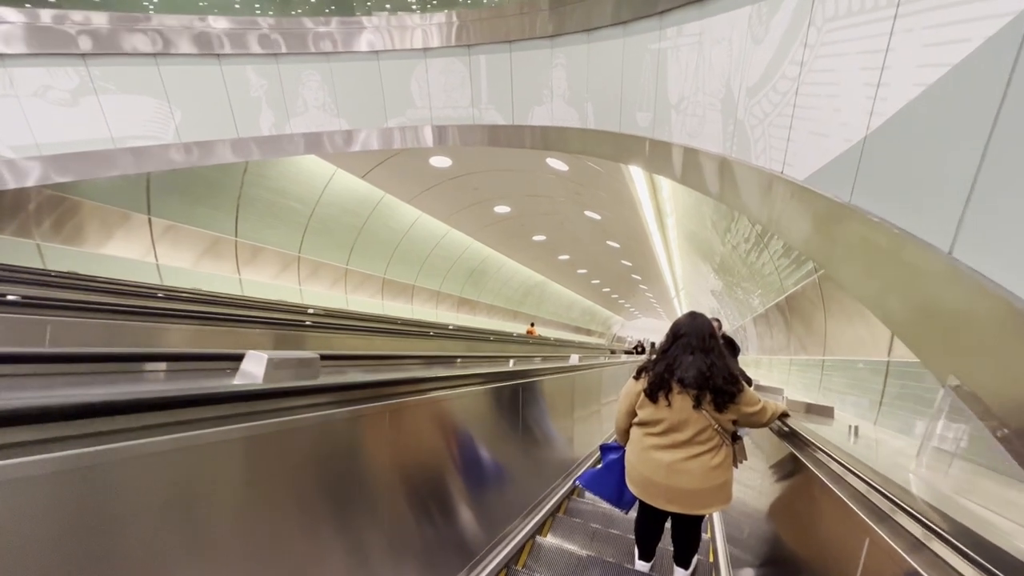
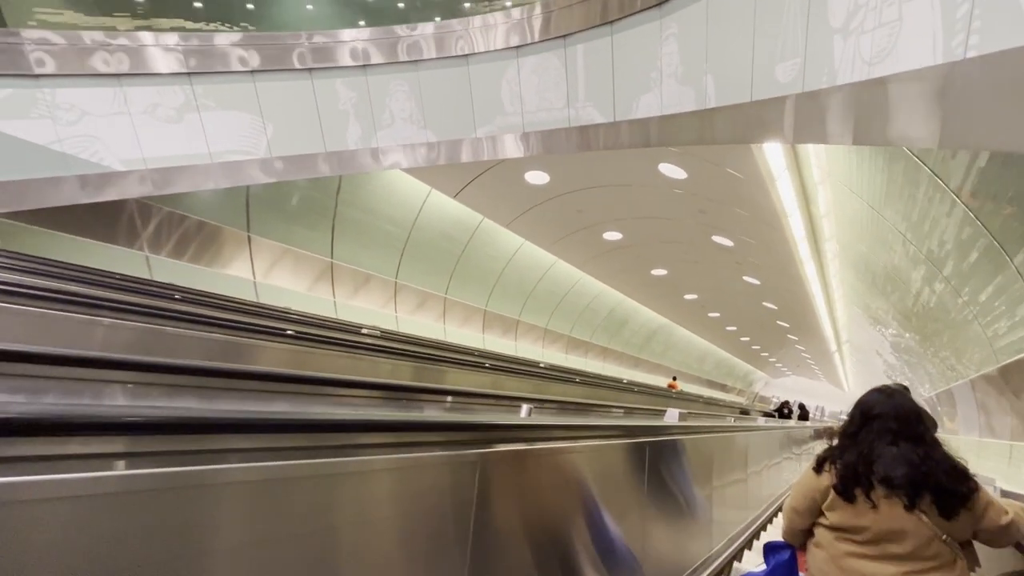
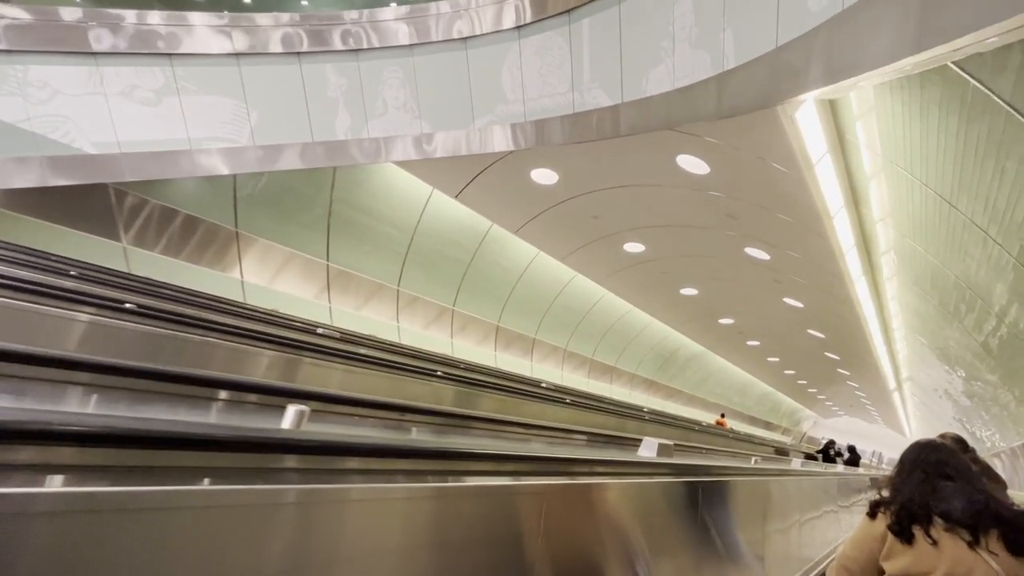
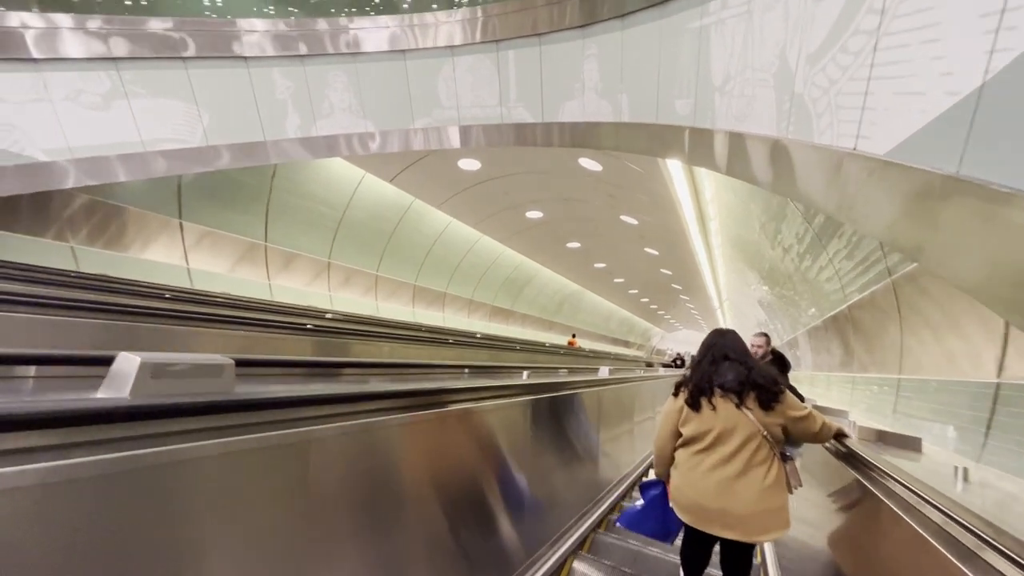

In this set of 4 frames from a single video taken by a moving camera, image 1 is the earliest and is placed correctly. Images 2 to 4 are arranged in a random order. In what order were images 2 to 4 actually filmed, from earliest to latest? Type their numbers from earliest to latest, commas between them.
4, 2, 3
